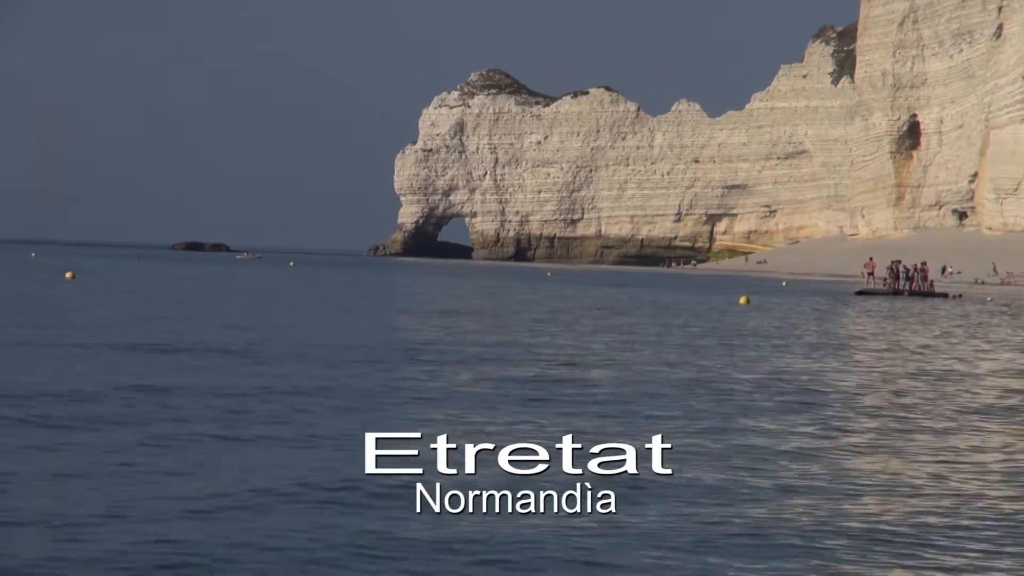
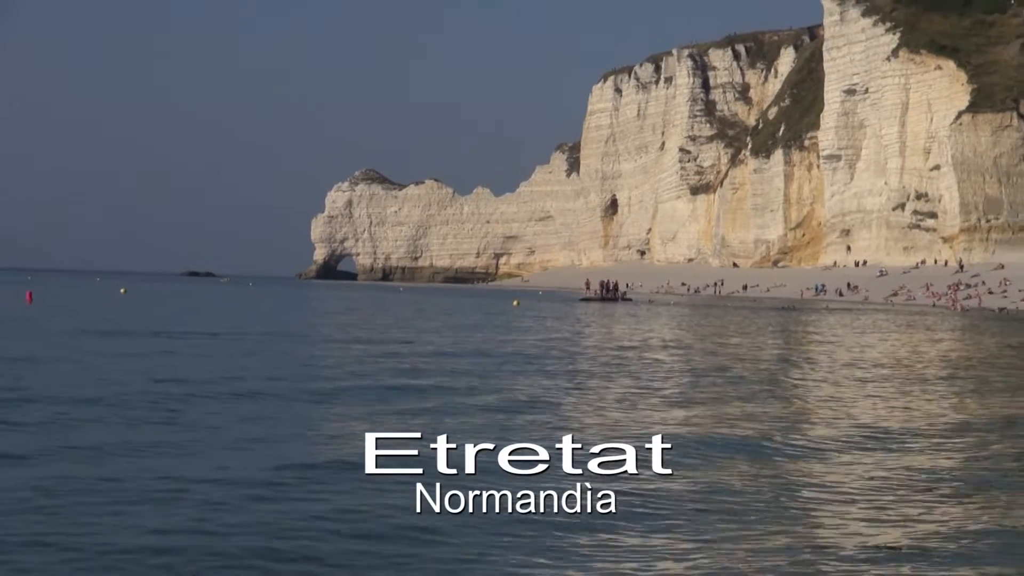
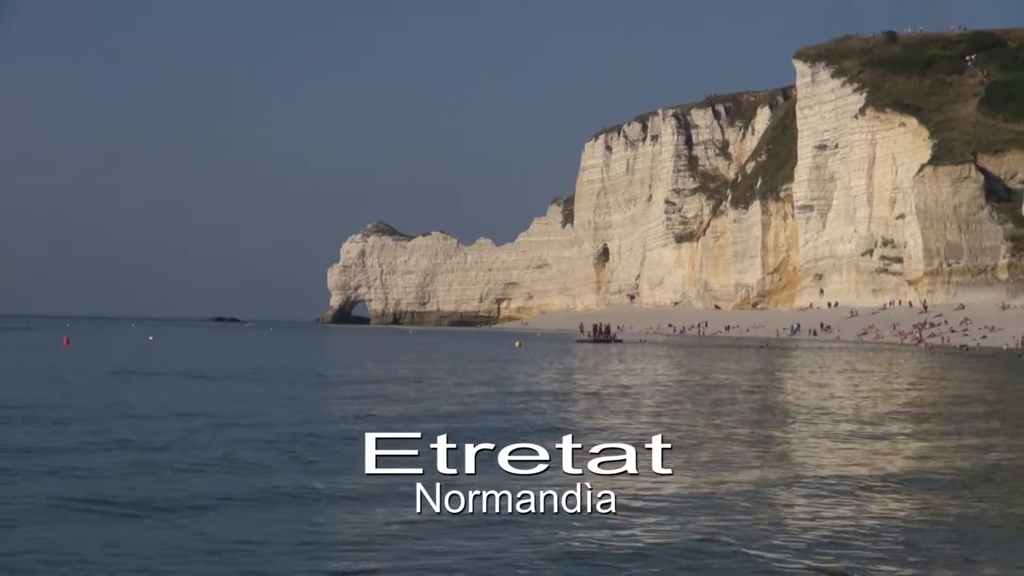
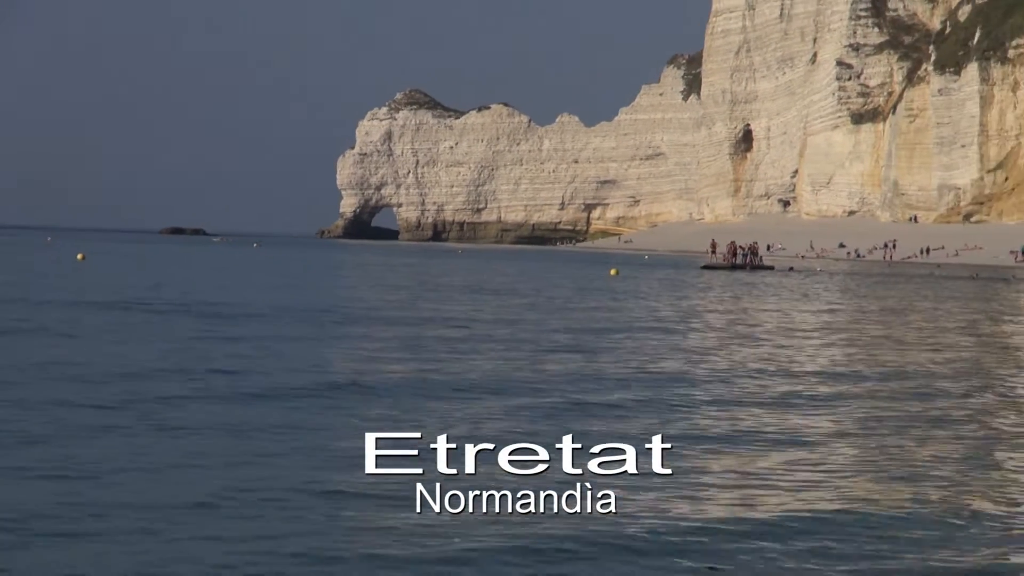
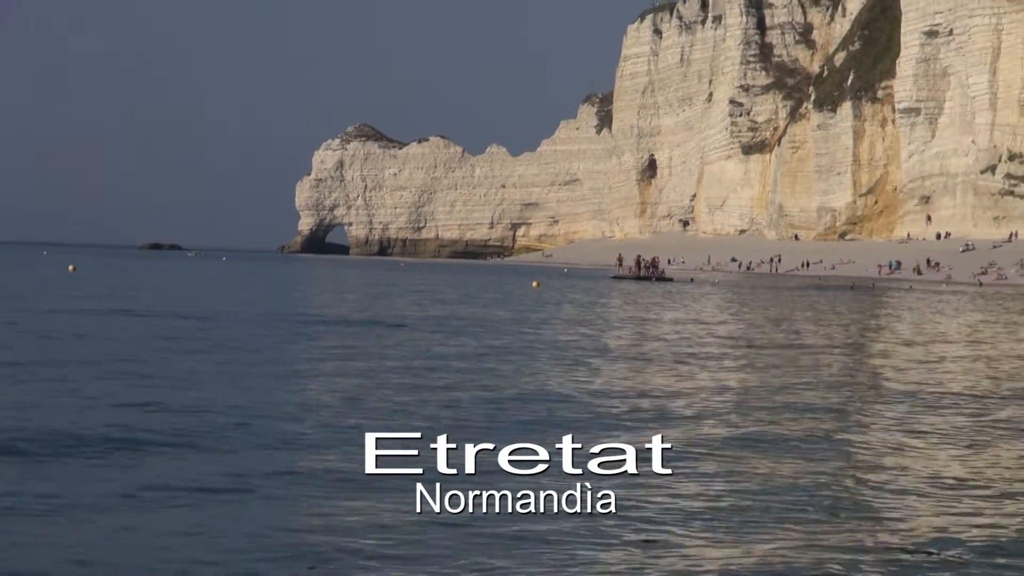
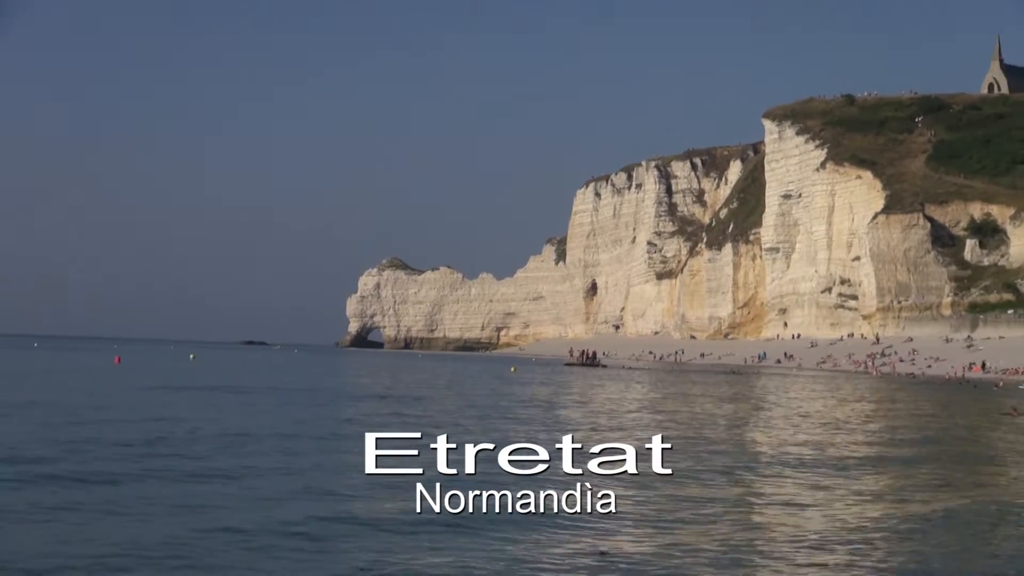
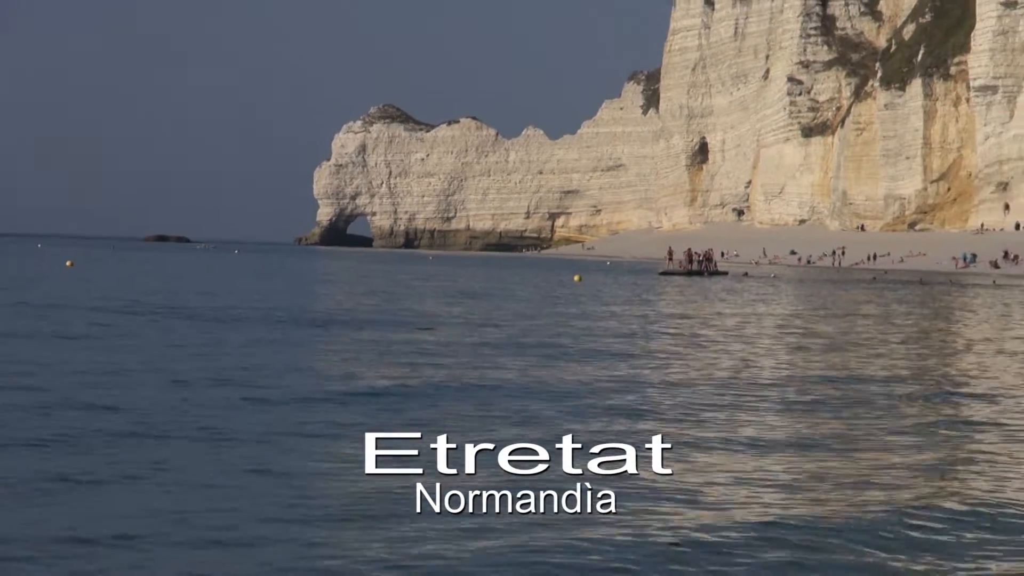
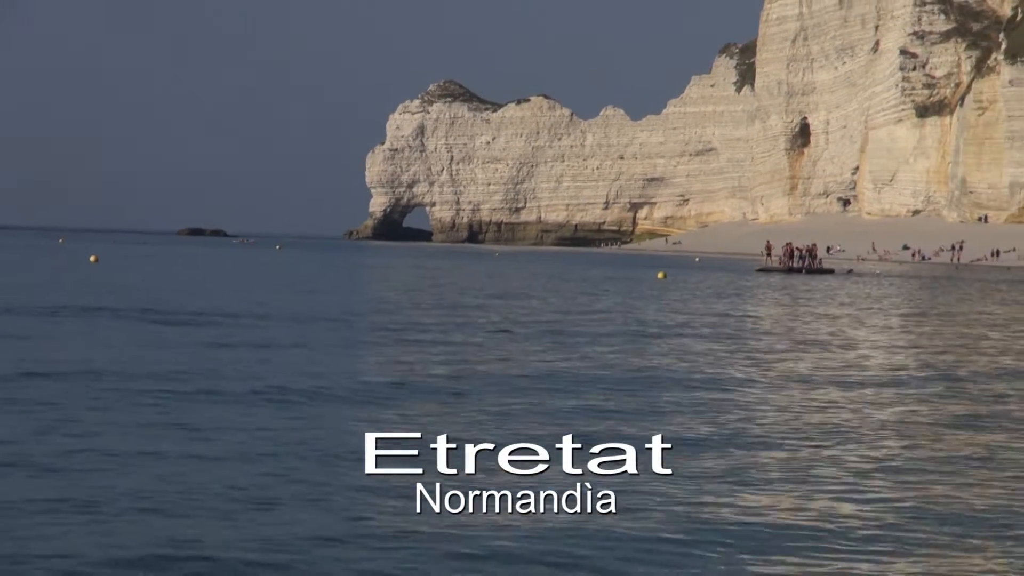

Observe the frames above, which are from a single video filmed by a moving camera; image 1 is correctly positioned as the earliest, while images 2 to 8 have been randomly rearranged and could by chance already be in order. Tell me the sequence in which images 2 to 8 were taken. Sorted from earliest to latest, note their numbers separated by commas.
8, 4, 7, 5, 2, 3, 6
